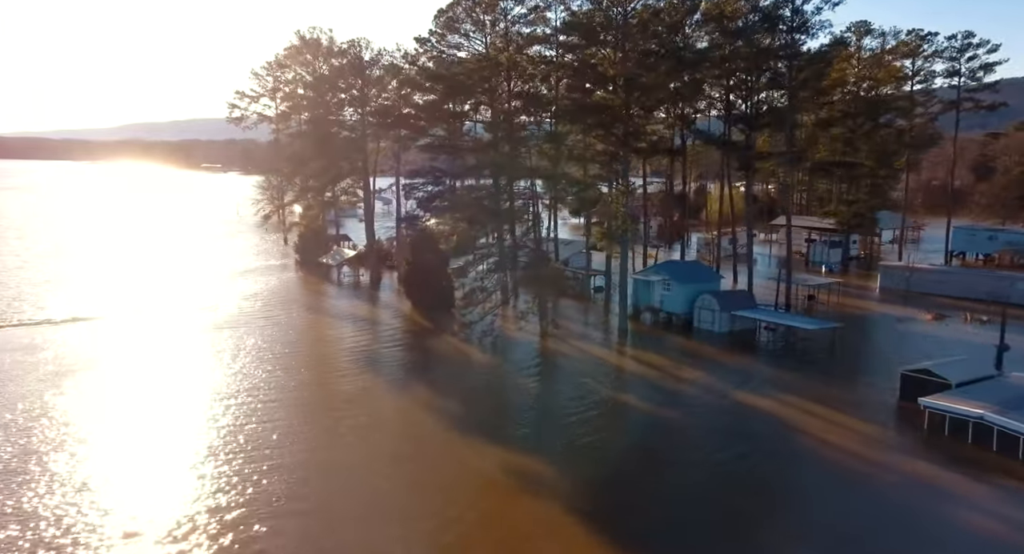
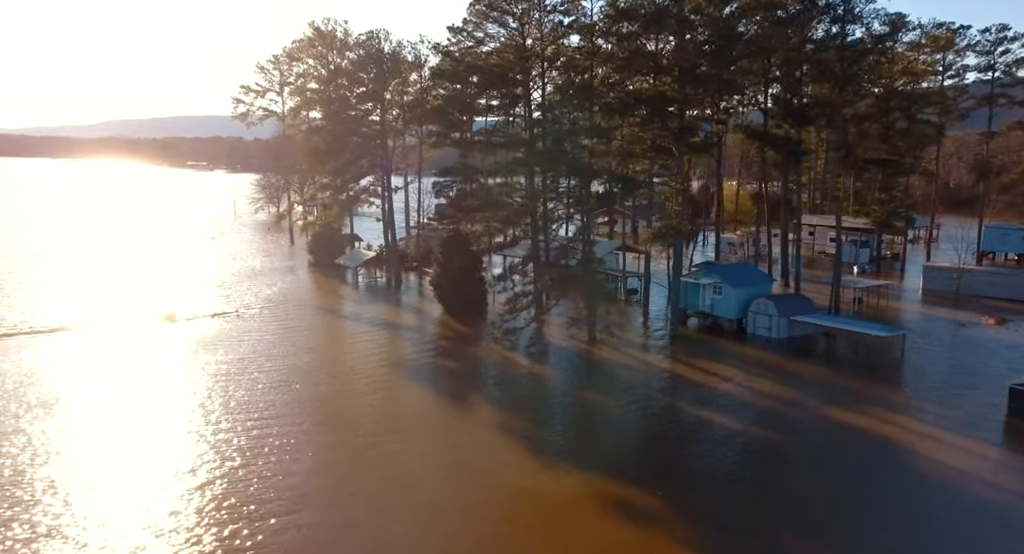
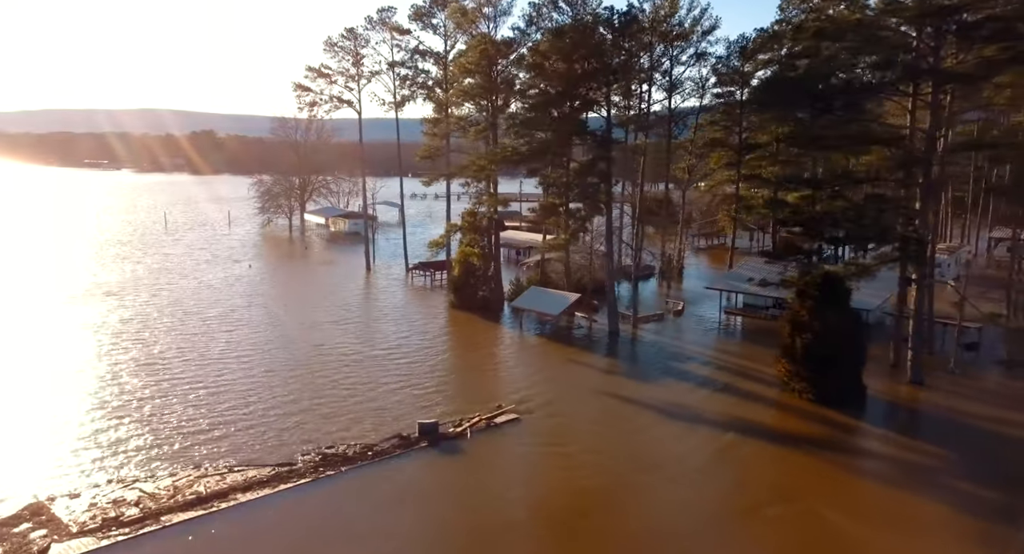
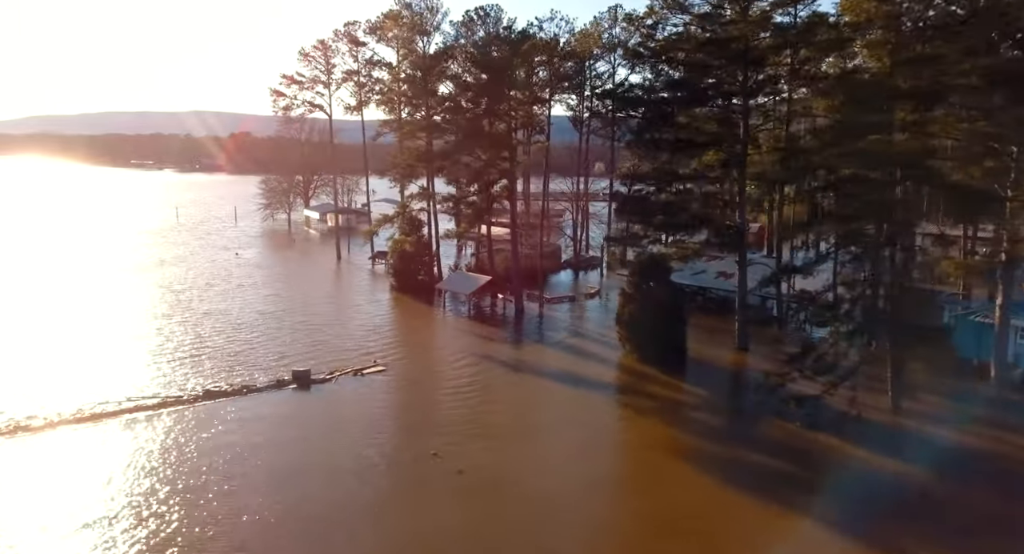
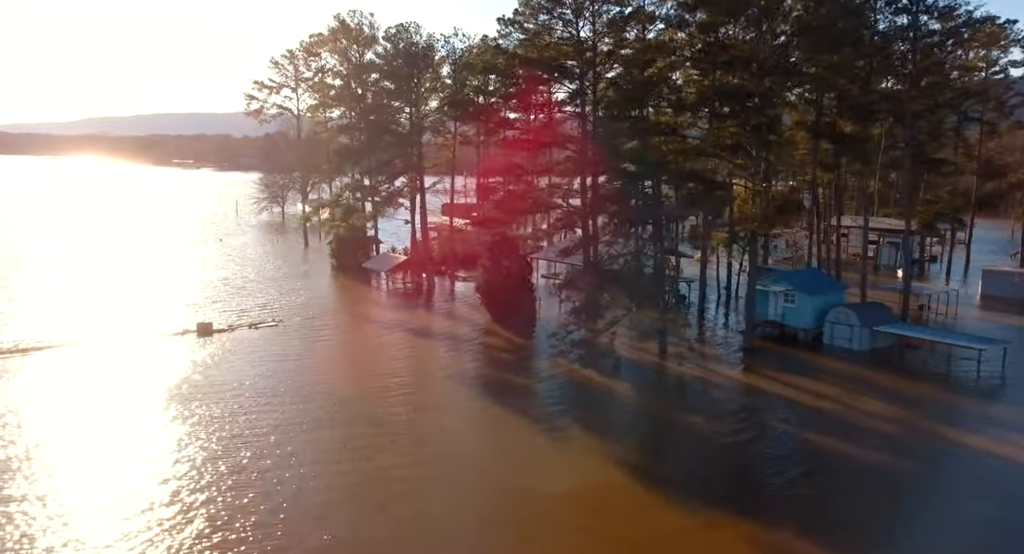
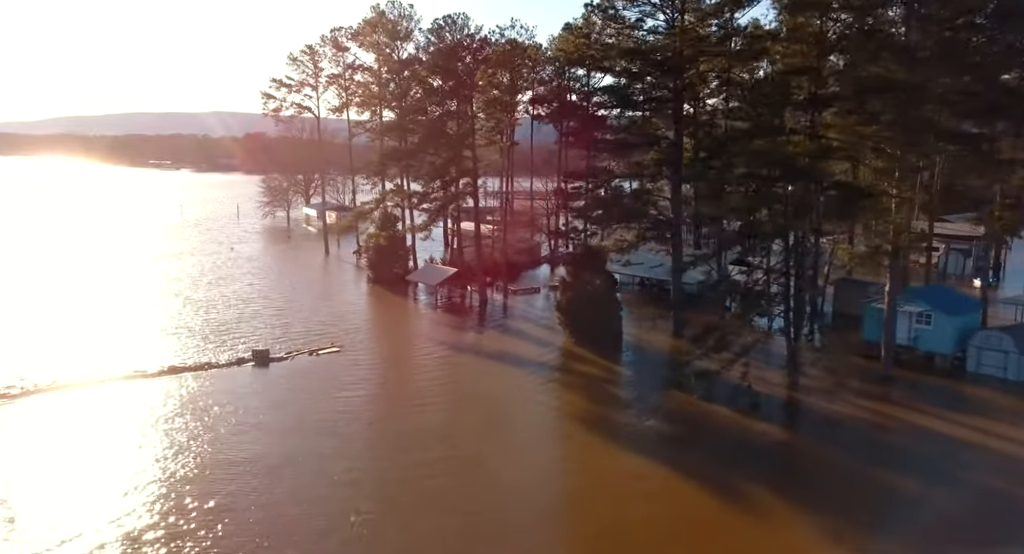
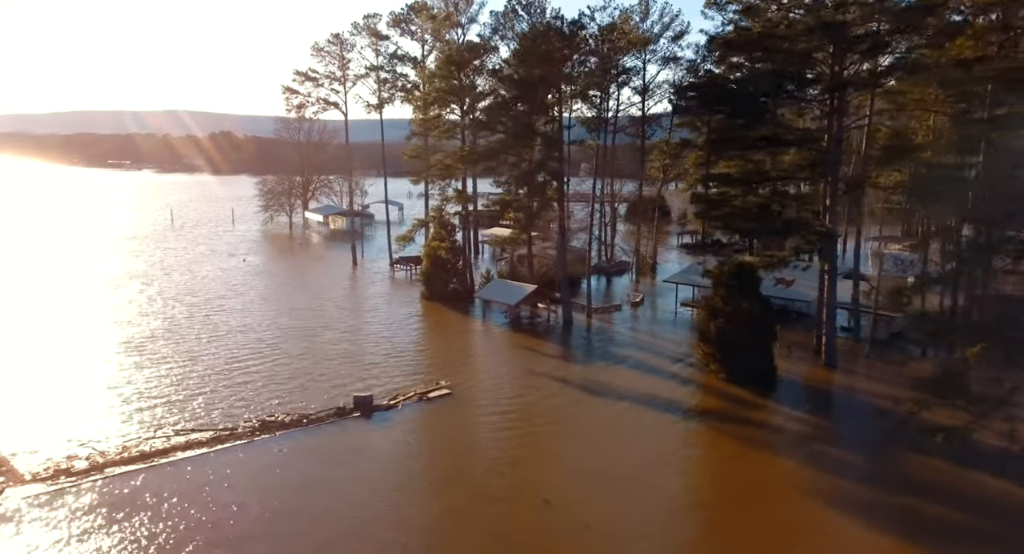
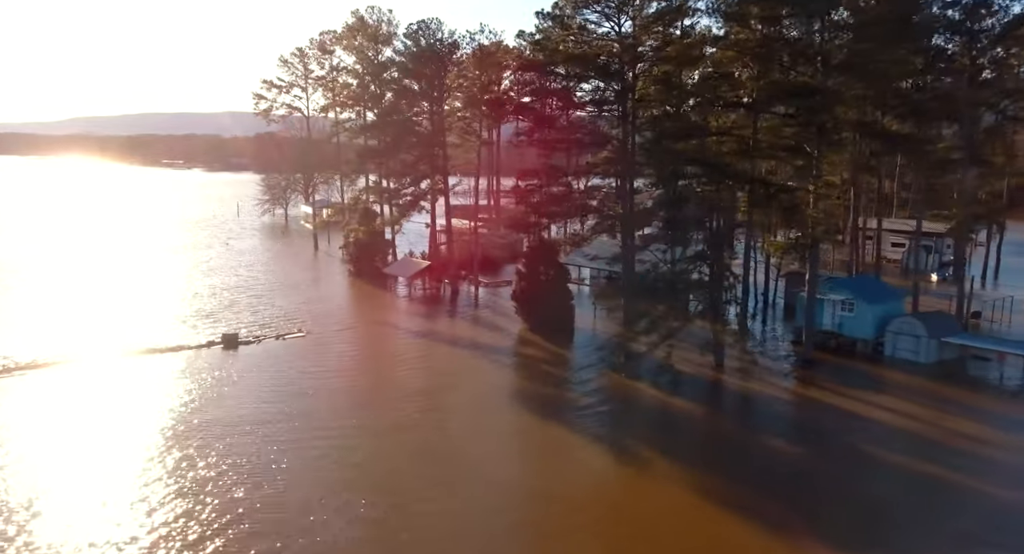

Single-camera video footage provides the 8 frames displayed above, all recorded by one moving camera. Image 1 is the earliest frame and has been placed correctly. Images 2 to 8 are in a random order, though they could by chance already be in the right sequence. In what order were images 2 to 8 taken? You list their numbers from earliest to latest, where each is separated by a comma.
2, 5, 8, 6, 4, 7, 3
